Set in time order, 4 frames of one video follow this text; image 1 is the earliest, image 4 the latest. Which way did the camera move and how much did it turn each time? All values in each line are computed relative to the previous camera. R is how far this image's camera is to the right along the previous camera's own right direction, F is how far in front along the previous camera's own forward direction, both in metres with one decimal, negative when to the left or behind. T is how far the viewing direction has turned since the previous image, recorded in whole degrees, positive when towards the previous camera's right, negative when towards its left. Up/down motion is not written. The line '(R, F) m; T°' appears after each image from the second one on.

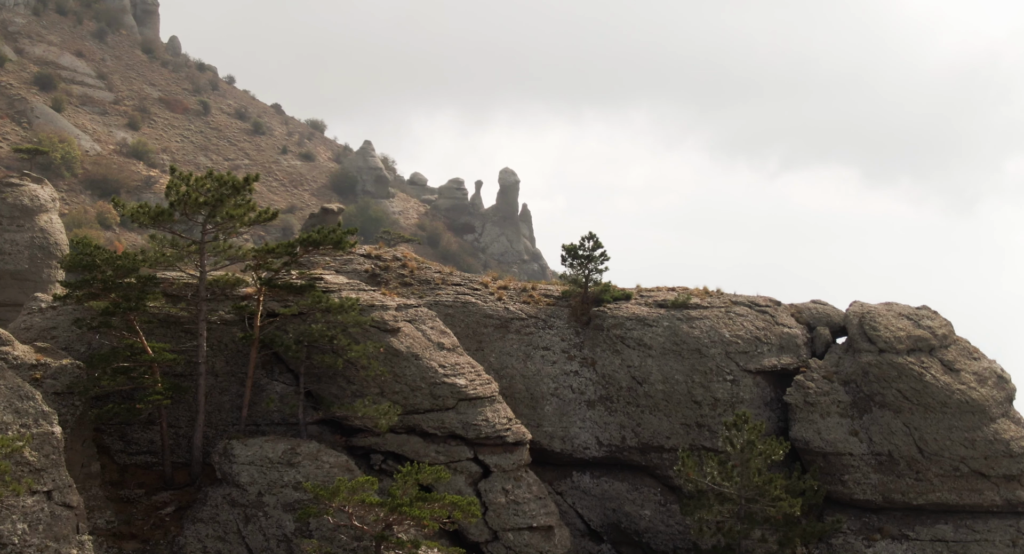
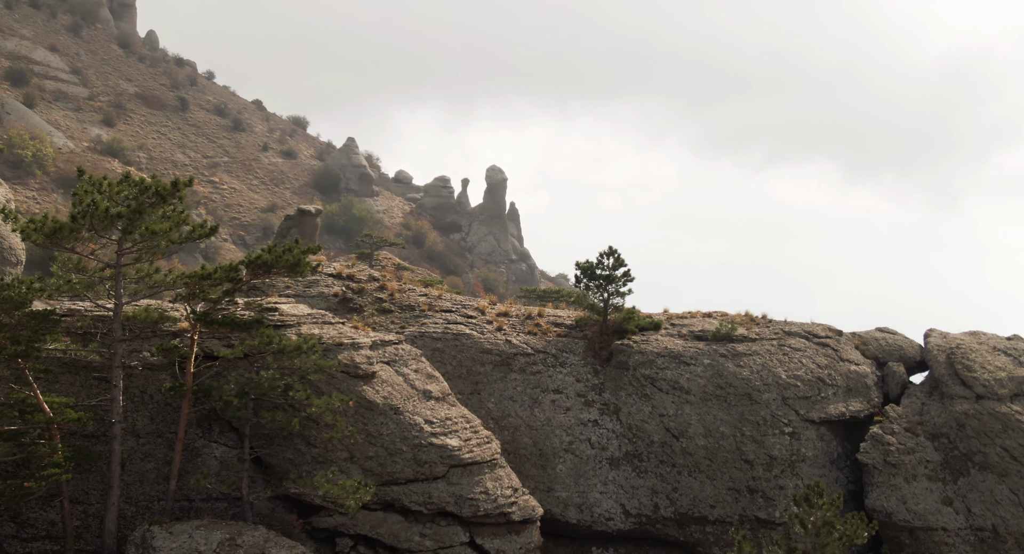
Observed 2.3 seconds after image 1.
(-0.3, +4.7) m; +1°
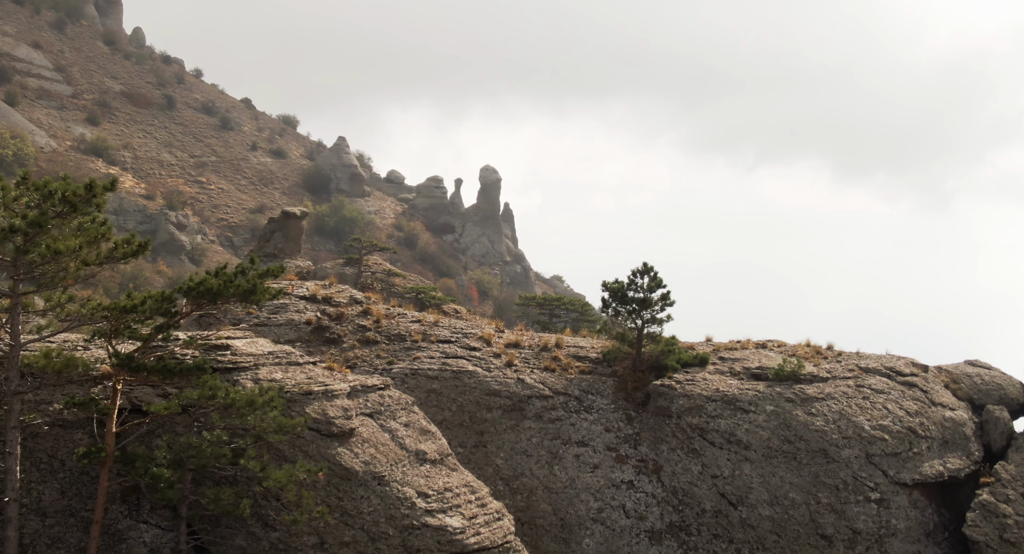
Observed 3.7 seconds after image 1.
(-0.3, +3.8) m; 0°
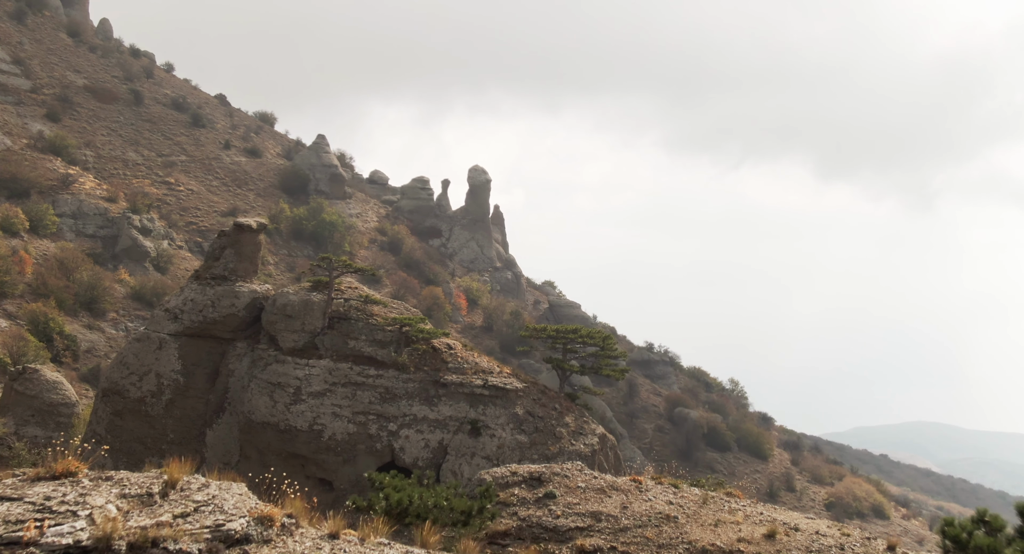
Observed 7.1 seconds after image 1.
(-1.0, +11.3) m; +1°
